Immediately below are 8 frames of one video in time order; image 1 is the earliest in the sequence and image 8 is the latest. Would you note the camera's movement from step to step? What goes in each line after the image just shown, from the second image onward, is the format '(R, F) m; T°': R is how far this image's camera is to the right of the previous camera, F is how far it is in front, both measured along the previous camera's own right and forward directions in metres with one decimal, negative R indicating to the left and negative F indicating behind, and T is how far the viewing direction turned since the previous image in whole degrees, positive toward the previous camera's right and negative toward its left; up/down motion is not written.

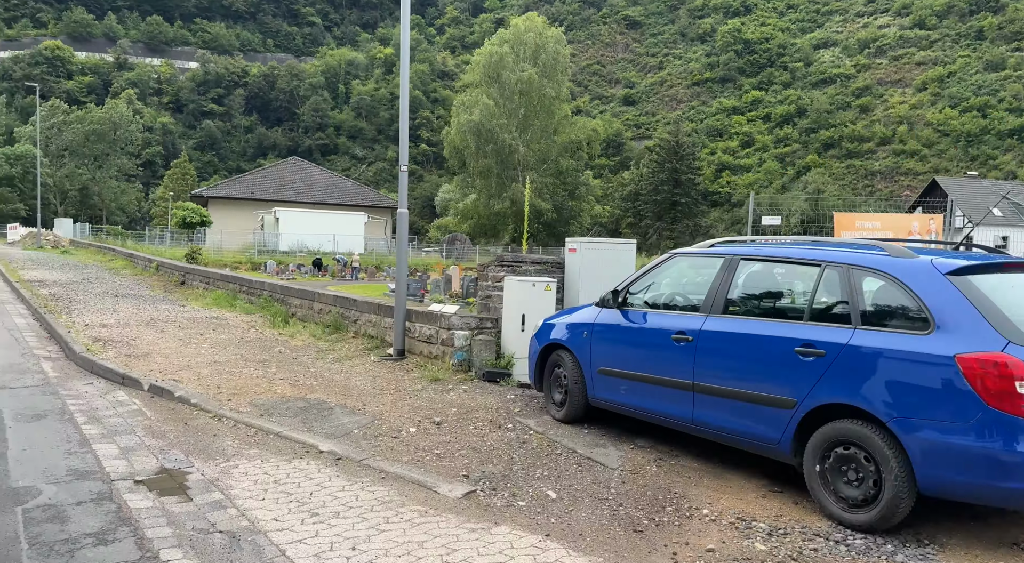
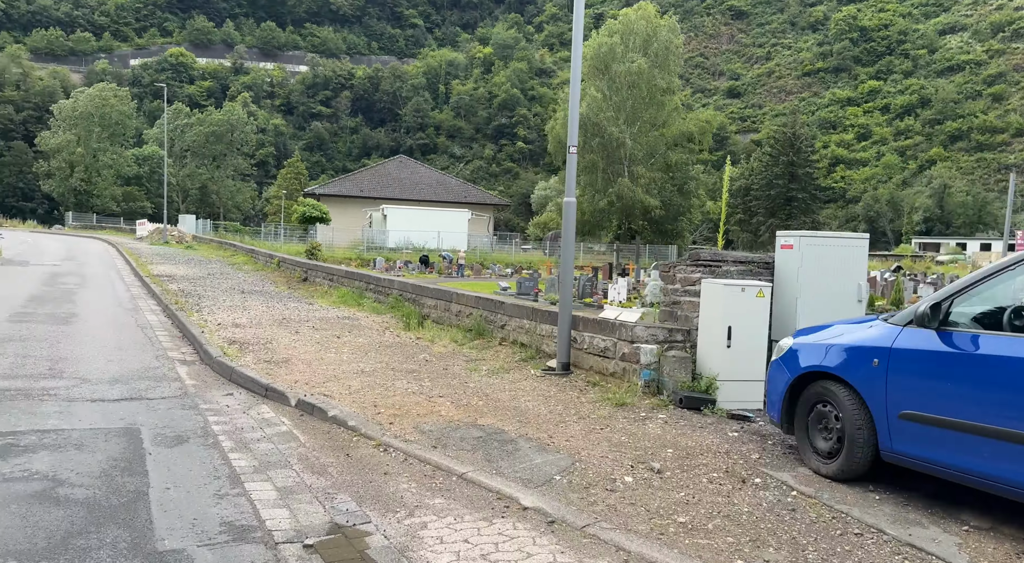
(-0.7, +0.9) m; -7°
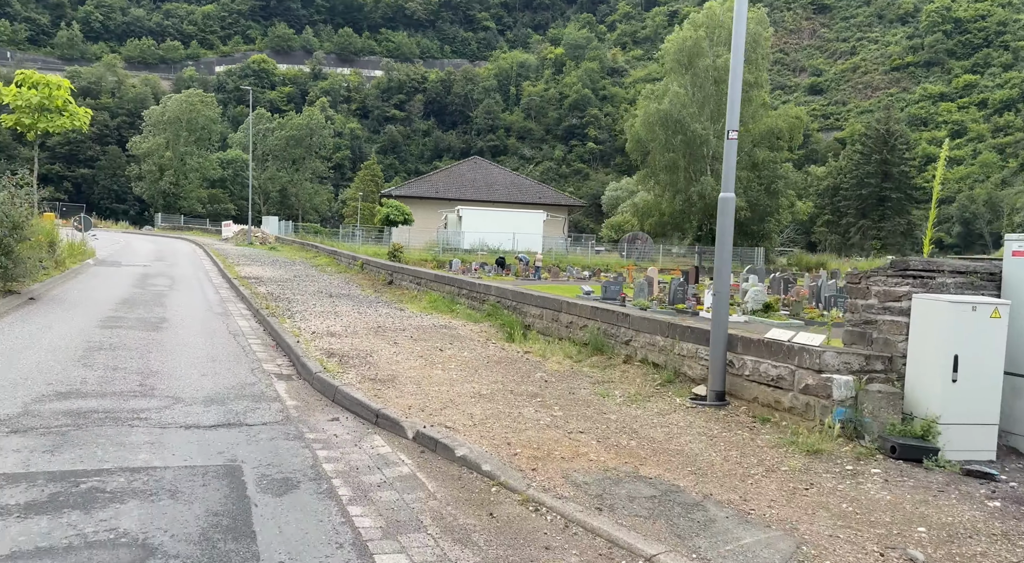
(-0.5, +0.8) m; -5°
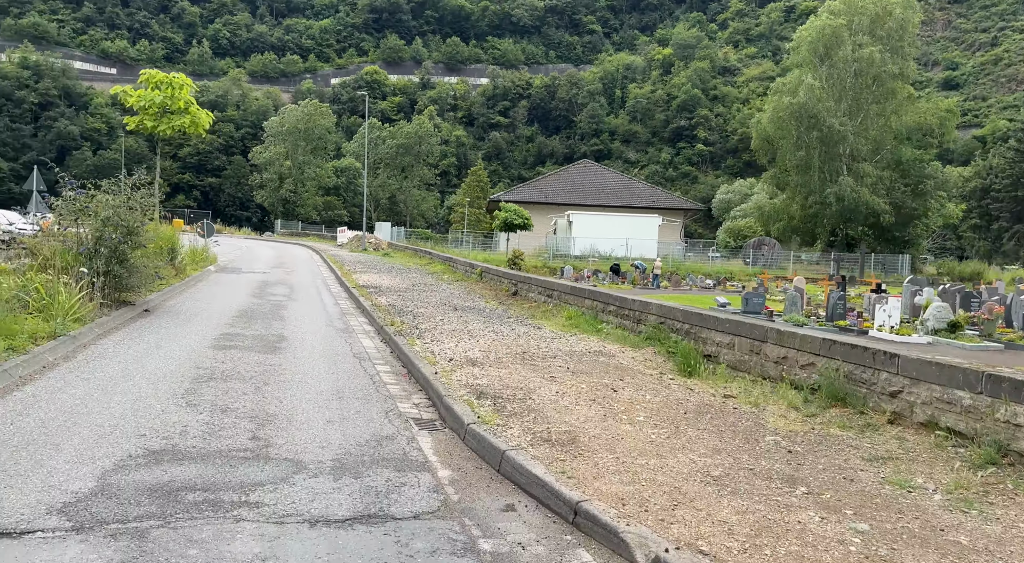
(-0.7, +1.6) m; -8°
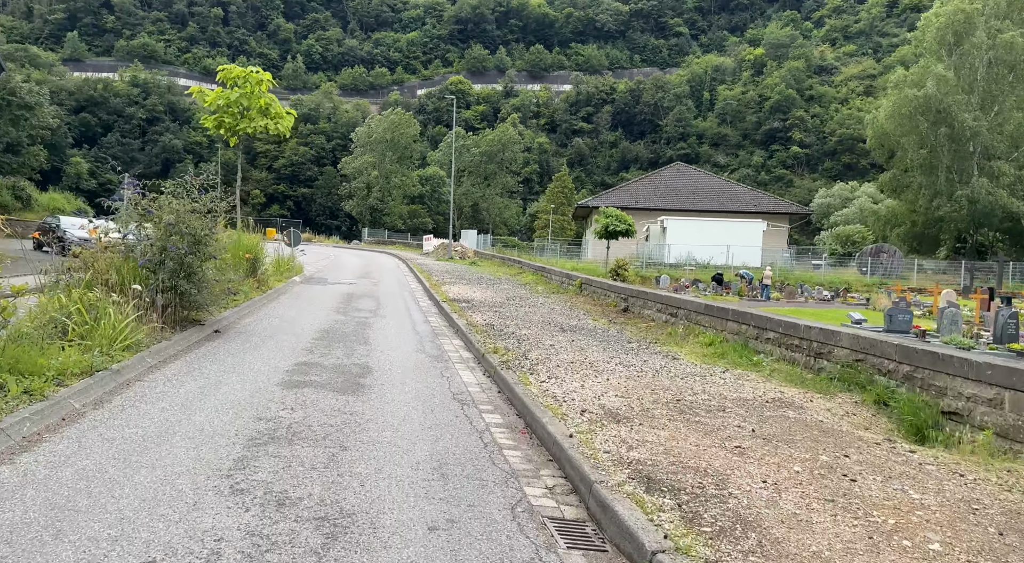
(-0.5, +1.8) m; -6°
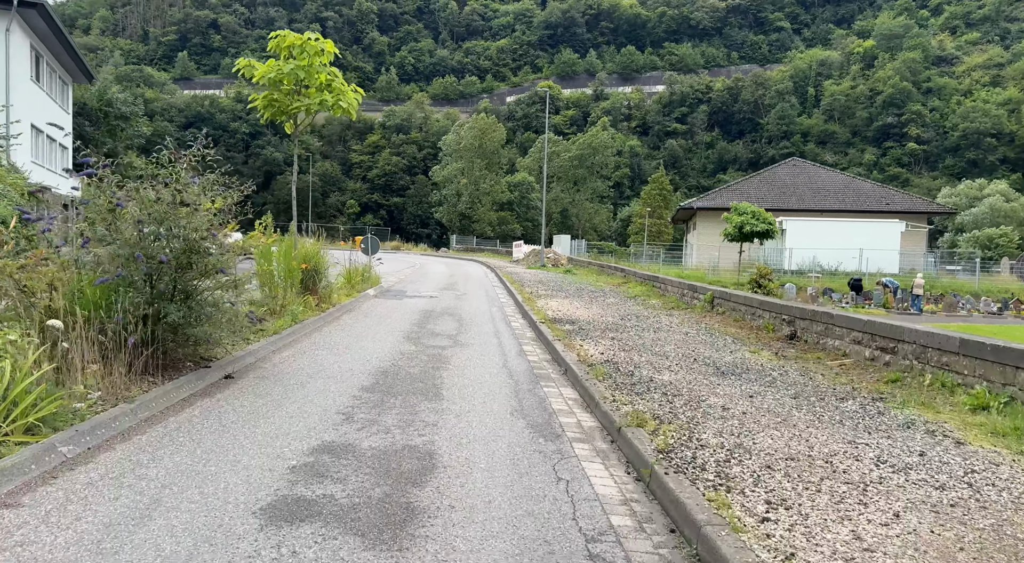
(-0.4, +3.3) m; -7°
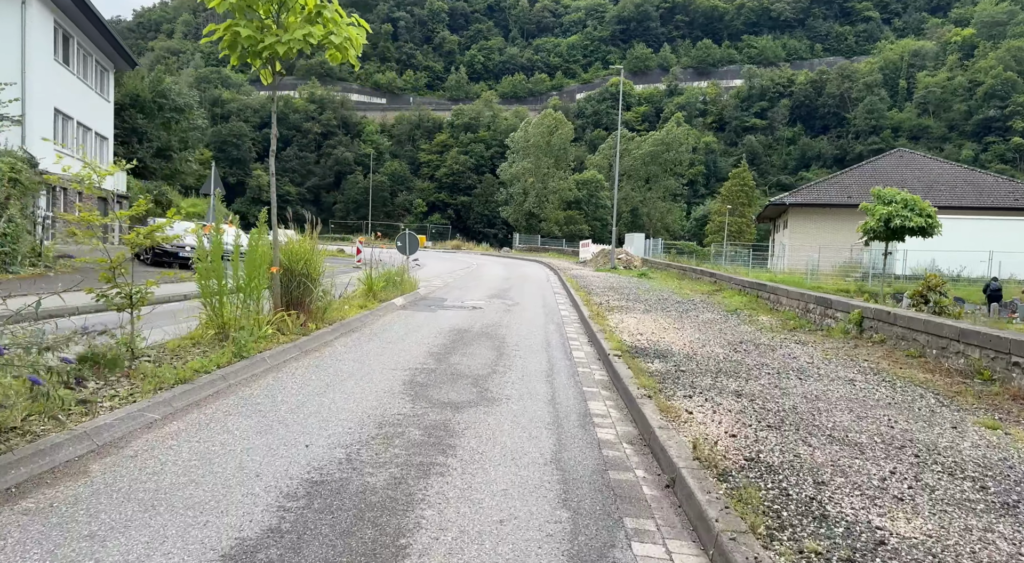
(0.0, +3.7) m; -5°
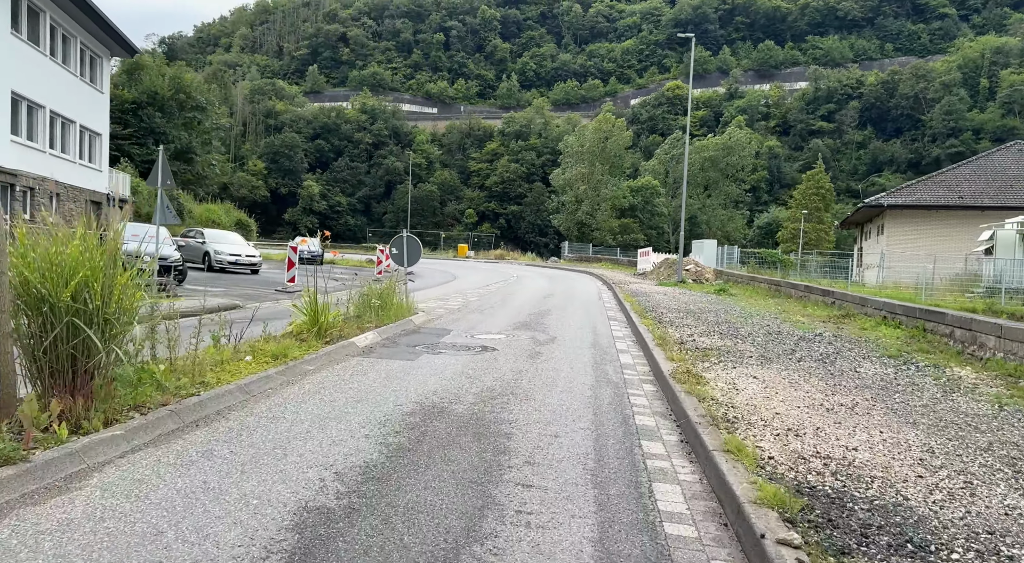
(+0.2, +5.0) m; -4°
